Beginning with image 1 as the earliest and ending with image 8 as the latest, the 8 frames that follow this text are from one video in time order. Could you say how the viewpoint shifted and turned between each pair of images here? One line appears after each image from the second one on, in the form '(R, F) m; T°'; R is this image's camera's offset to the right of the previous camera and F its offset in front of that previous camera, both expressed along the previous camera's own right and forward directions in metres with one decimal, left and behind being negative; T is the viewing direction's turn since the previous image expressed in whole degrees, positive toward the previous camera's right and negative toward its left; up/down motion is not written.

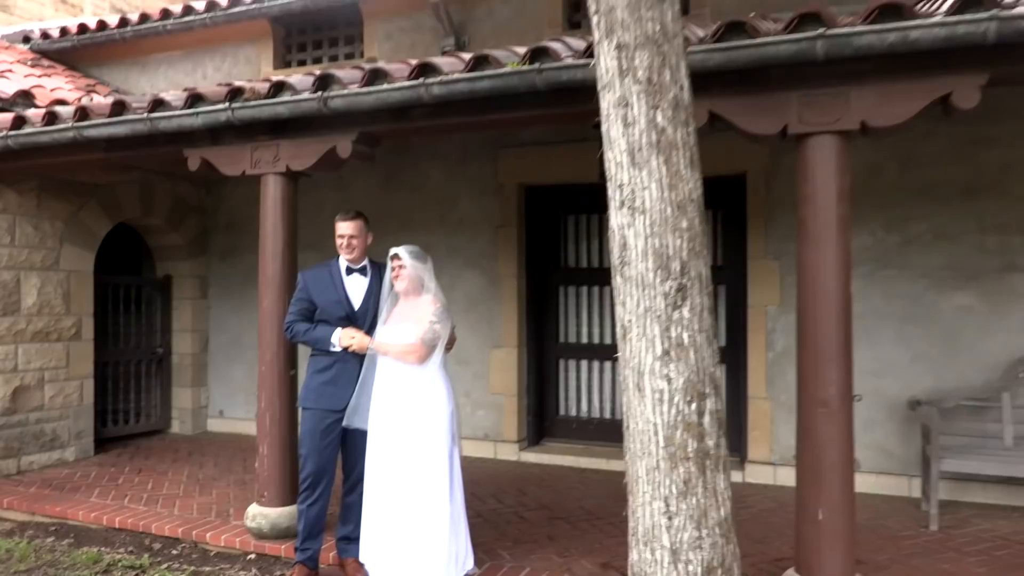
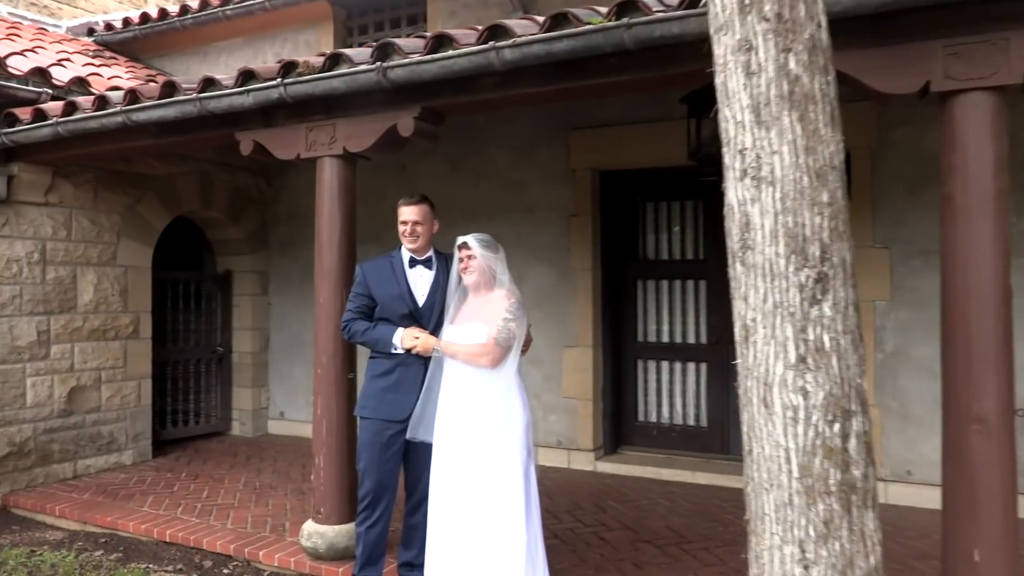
(-0.1, +0.4) m; -5°
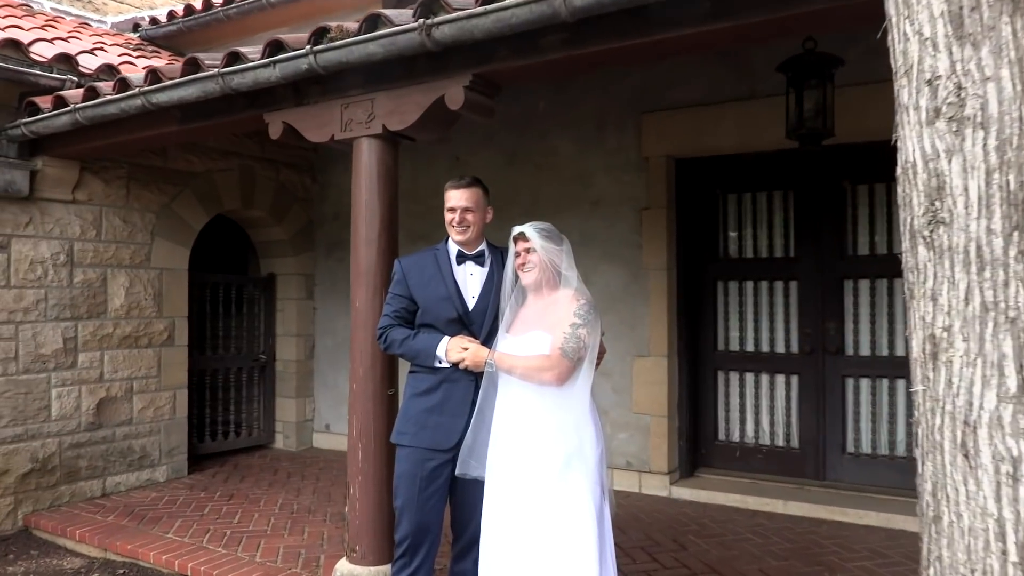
(0.0, +0.6) m; -4°
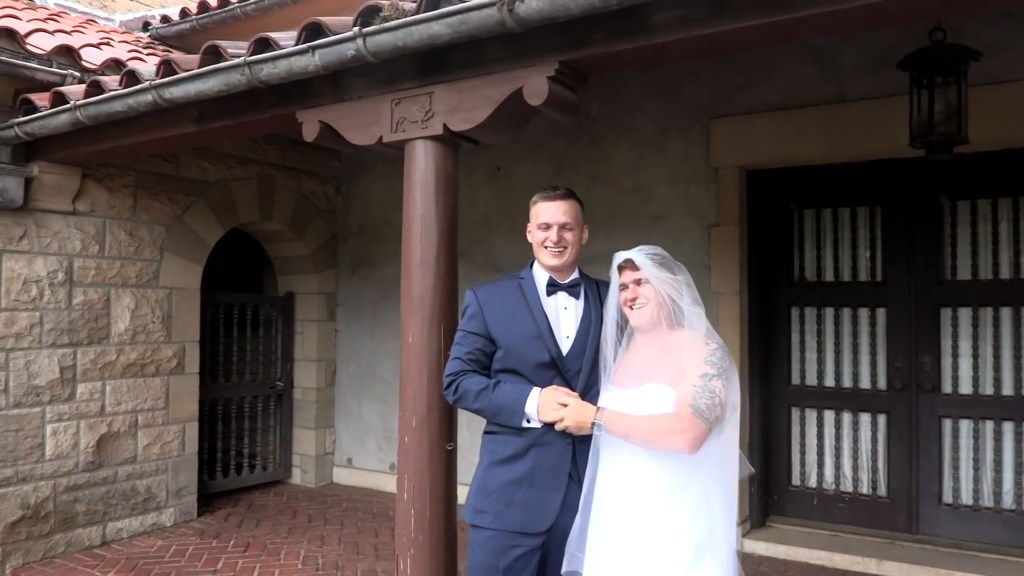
(-0.3, +0.5) m; 0°
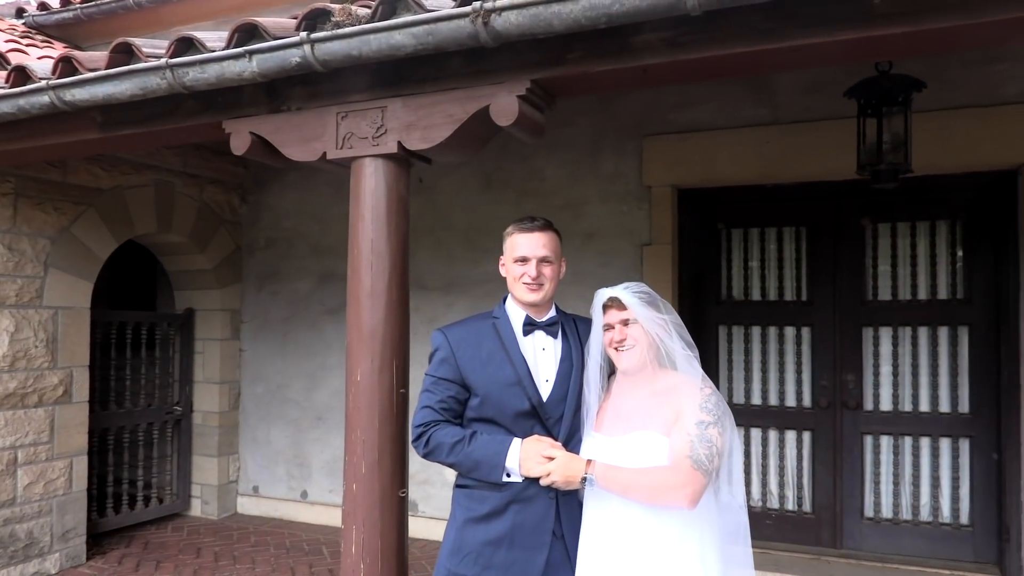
(-0.2, +0.2) m; +8°
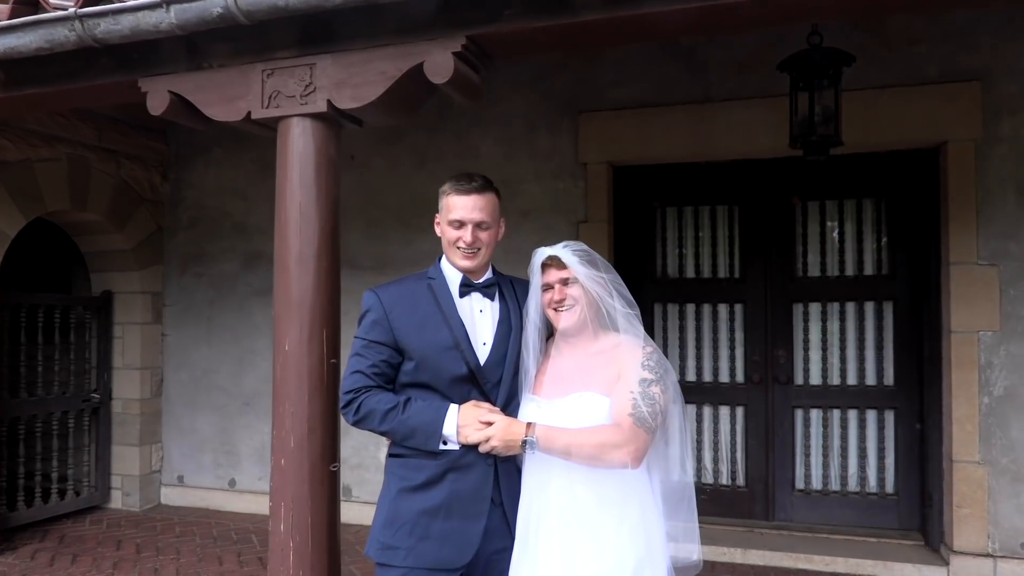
(0.0, +0.1) m; +5°
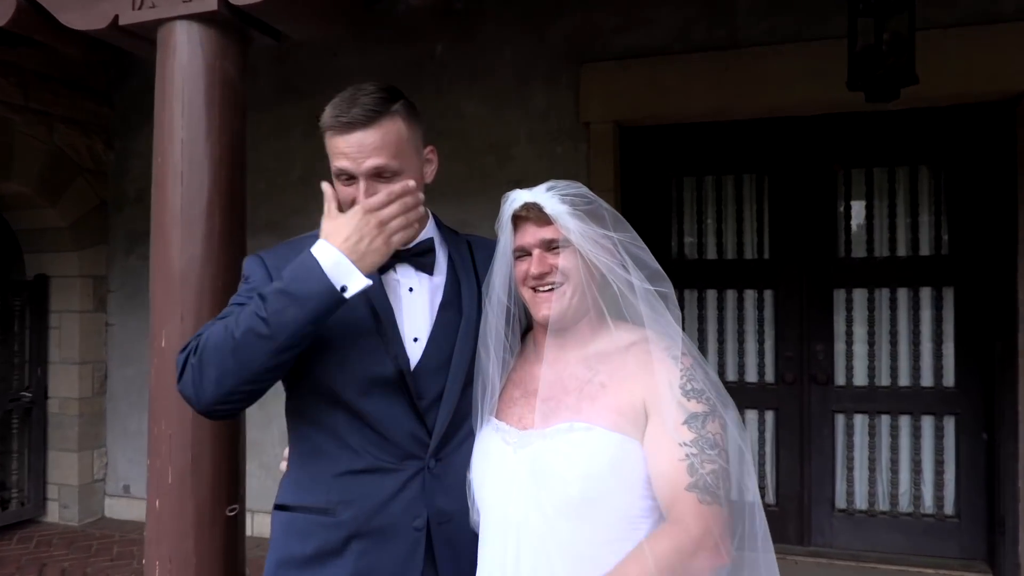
(+0.1, +0.7) m; 0°
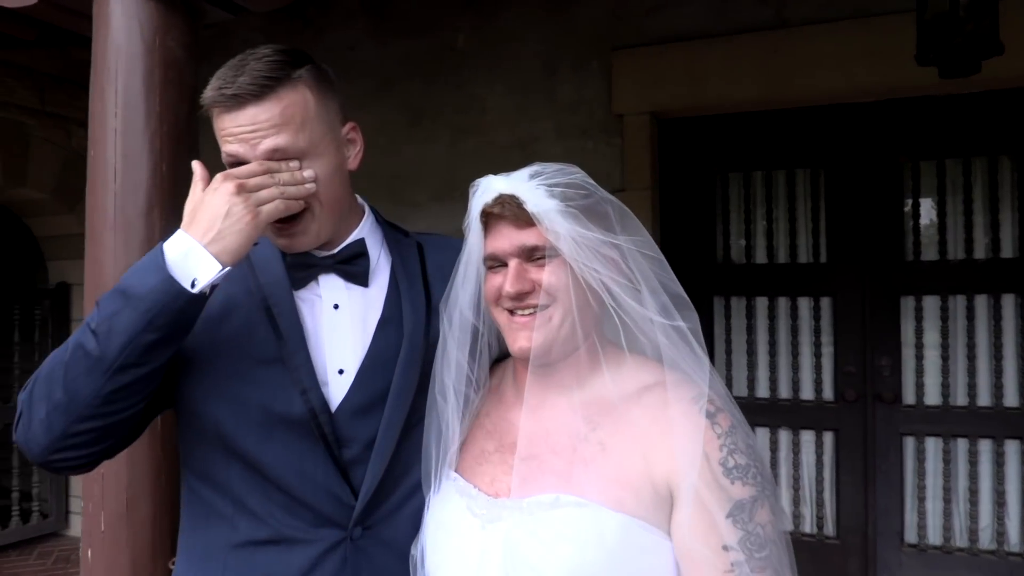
(+0.1, +0.3) m; -4°
